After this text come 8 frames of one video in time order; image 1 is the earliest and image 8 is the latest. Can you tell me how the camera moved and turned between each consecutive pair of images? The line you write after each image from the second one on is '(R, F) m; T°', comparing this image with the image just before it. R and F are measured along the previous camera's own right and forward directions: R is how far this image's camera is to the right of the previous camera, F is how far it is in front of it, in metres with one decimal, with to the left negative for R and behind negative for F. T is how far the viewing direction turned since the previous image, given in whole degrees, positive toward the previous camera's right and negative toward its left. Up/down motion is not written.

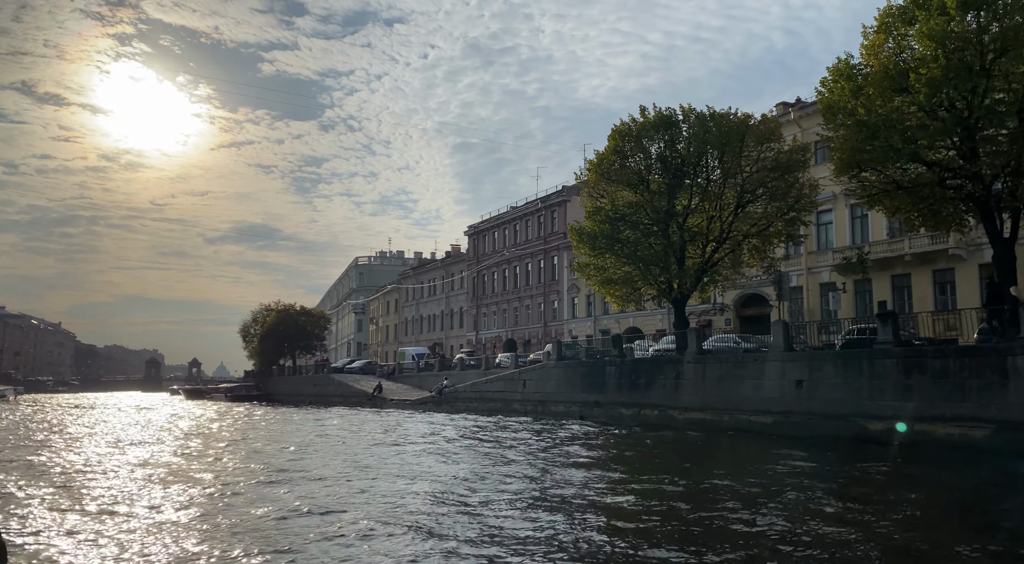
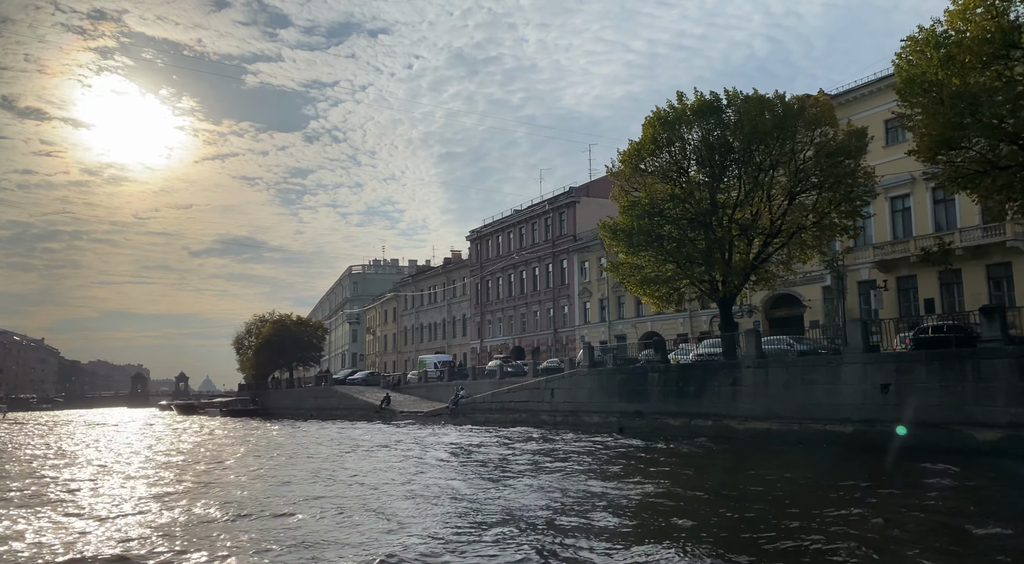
(-1.6, +2.4) m; +1°
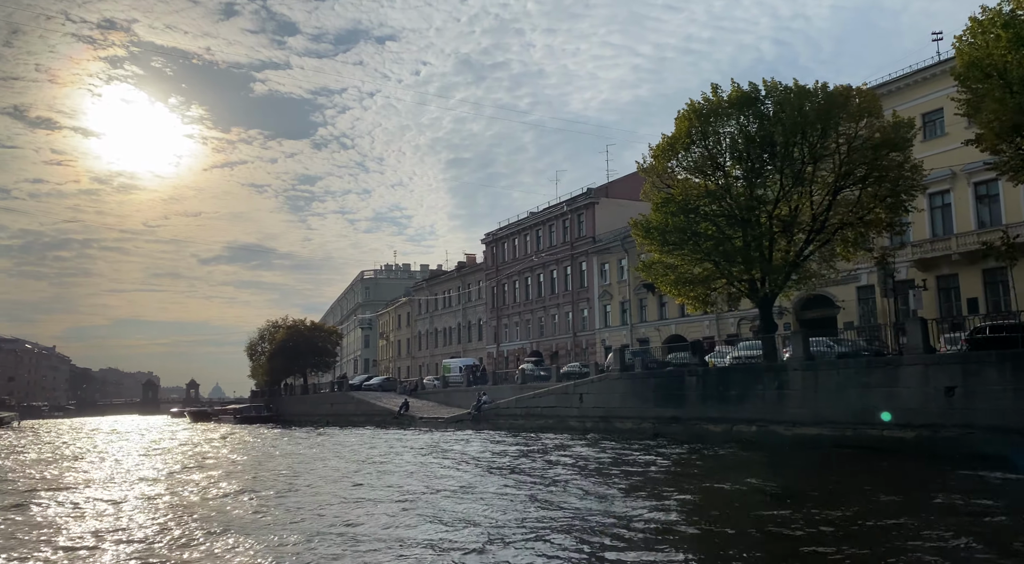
(-0.8, +1.1) m; -1°
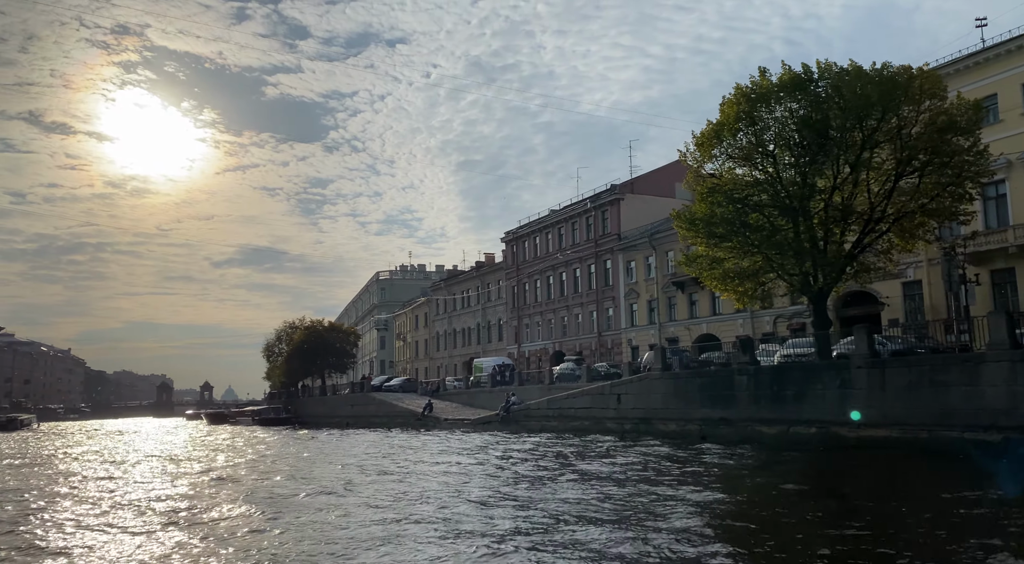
(-0.9, +1.3) m; -1°
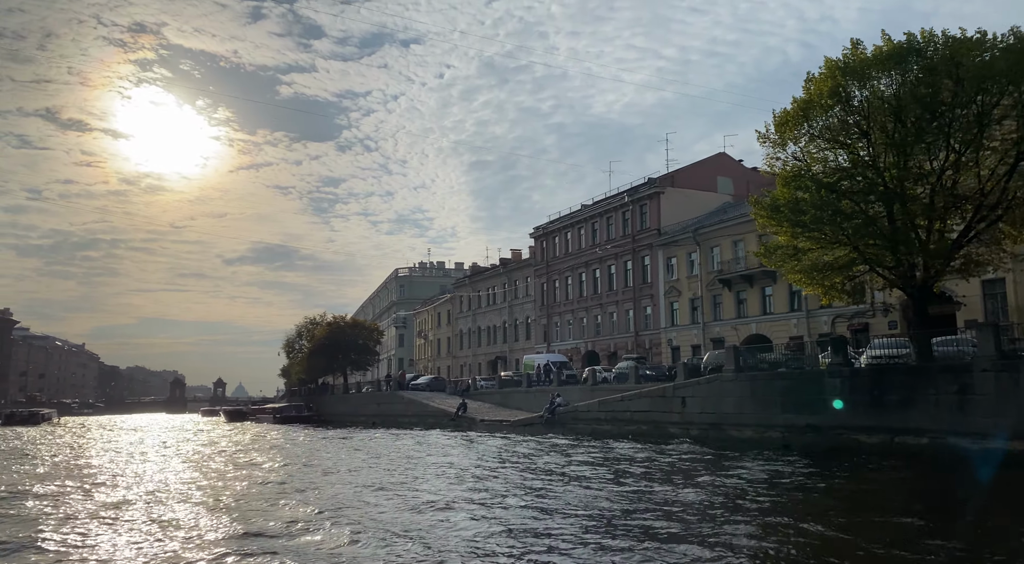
(-1.7, +2.3) m; -1°
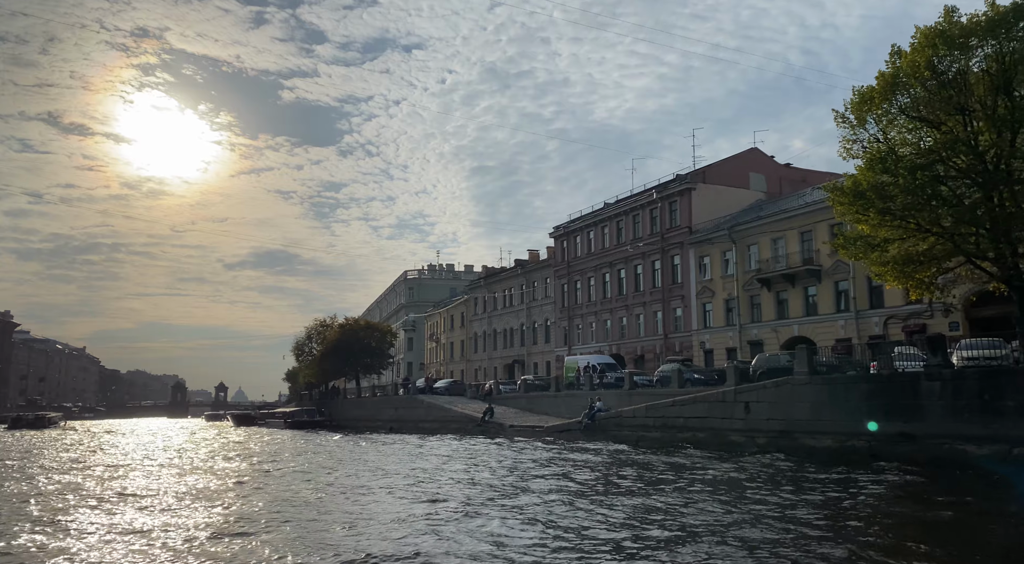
(-1.6, +2.2) m; 0°
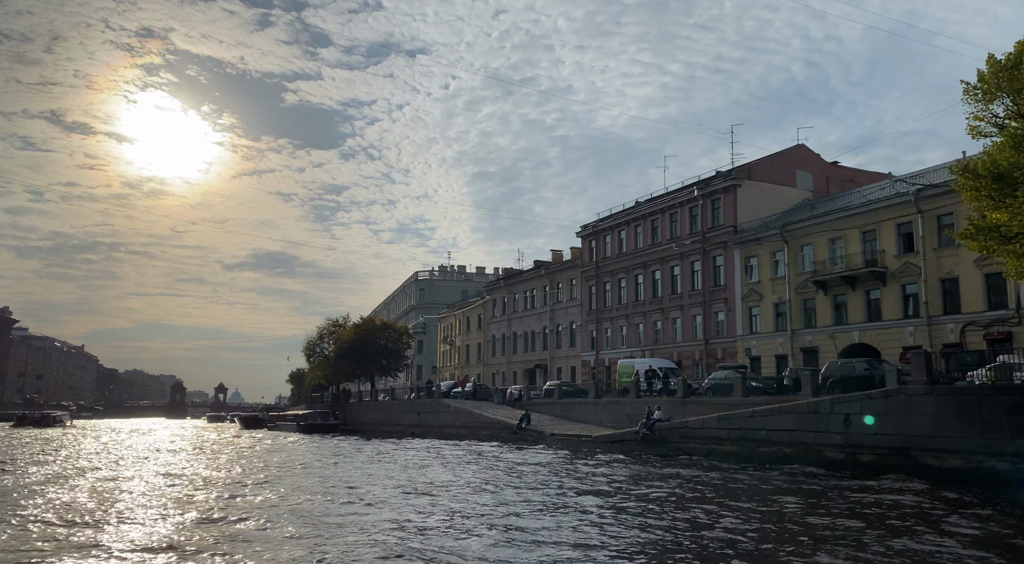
(-2.1, +3.0) m; 0°
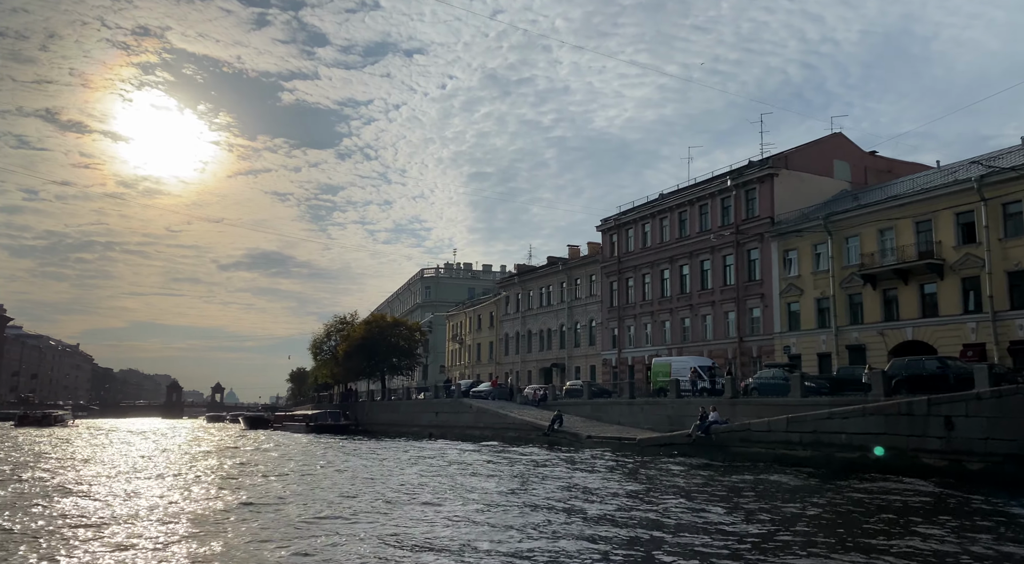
(-1.7, +2.5) m; 0°
